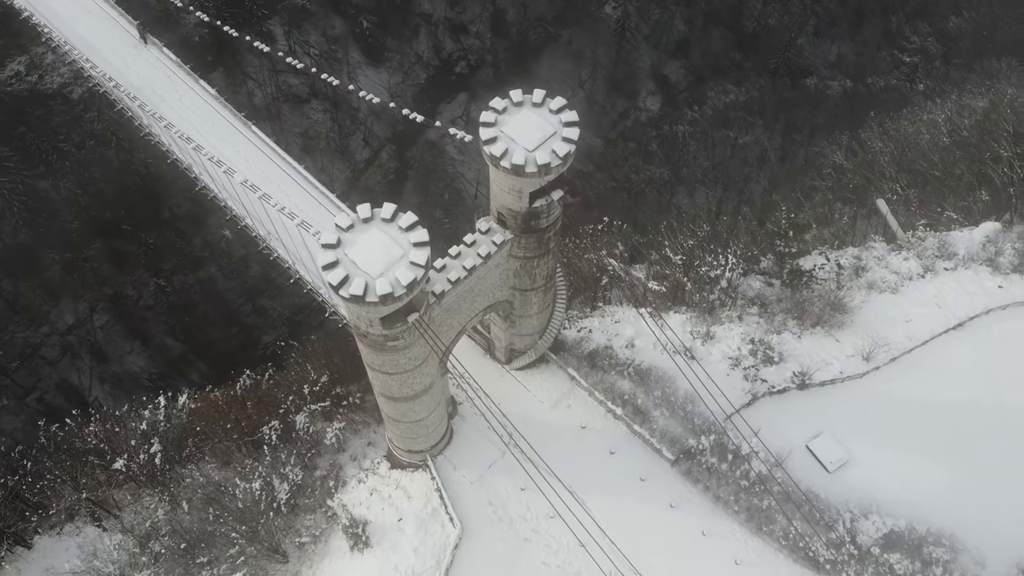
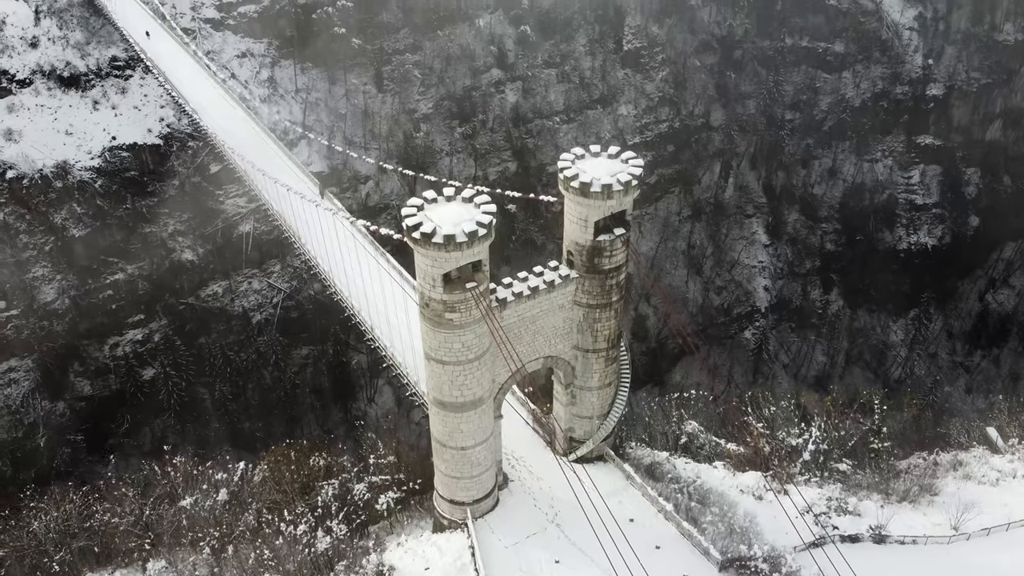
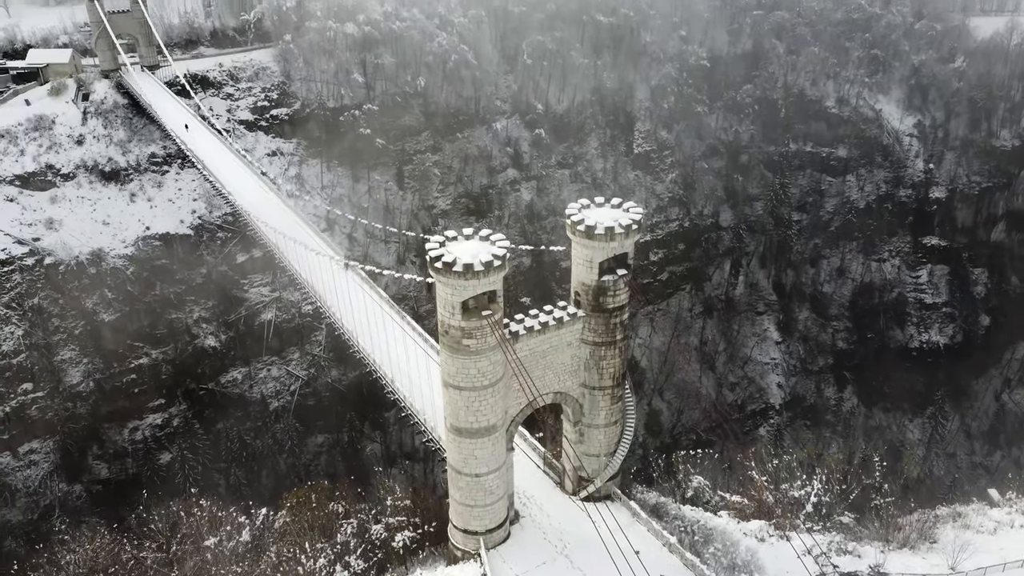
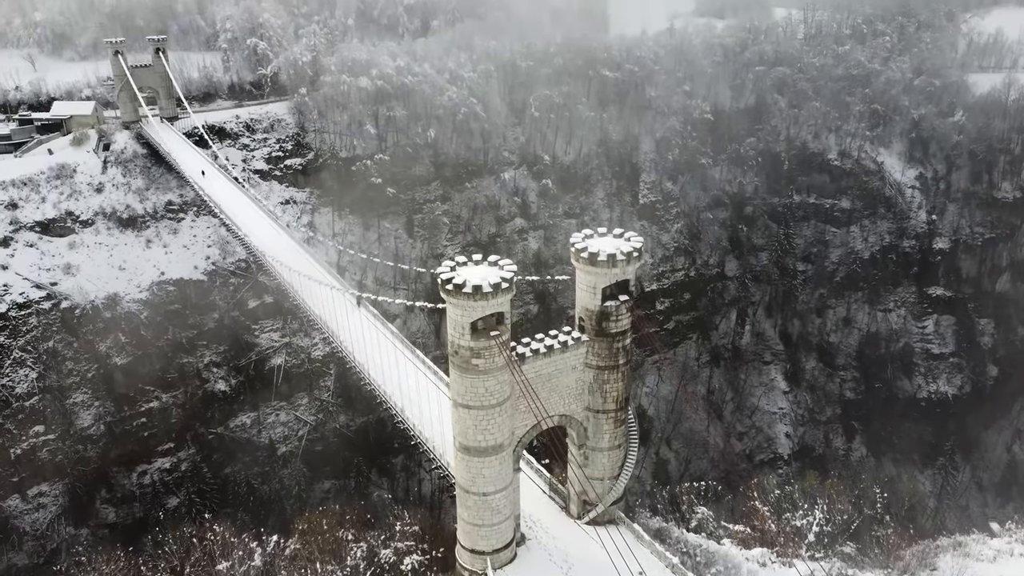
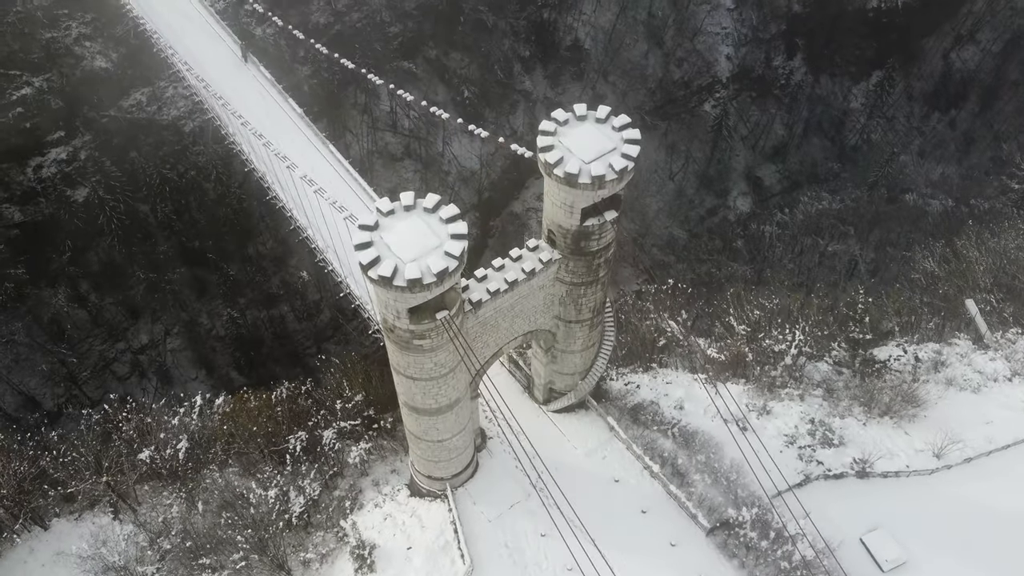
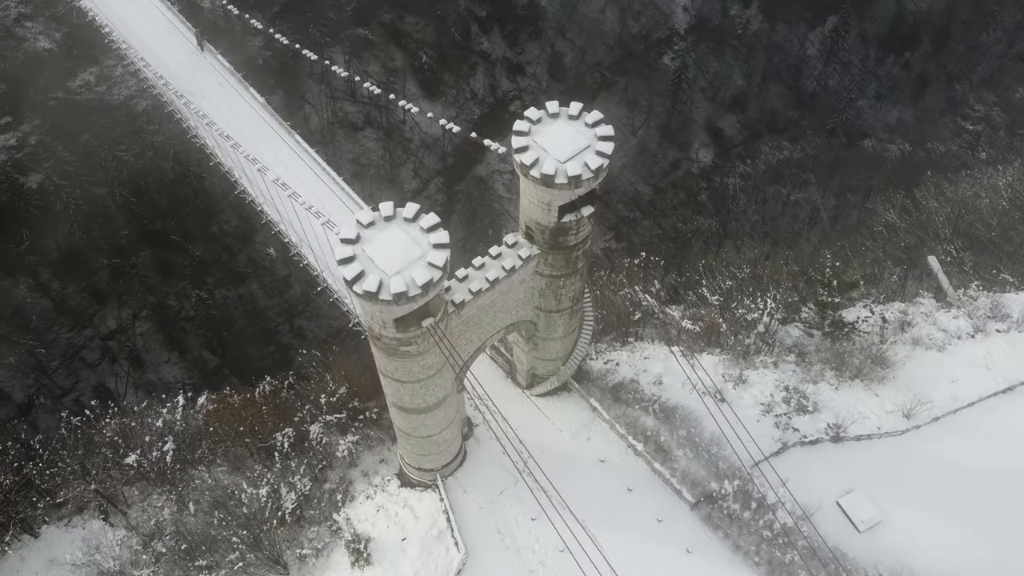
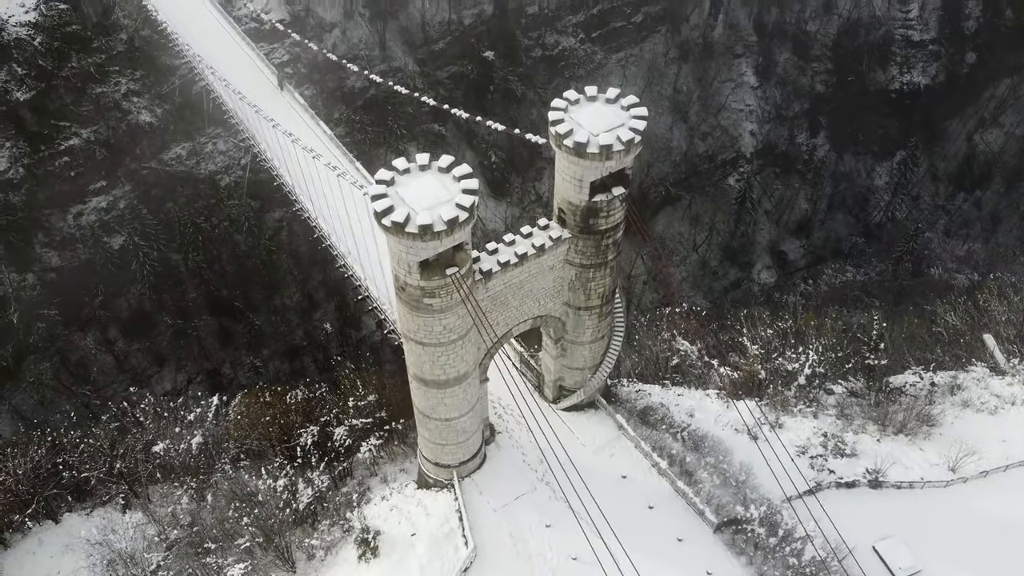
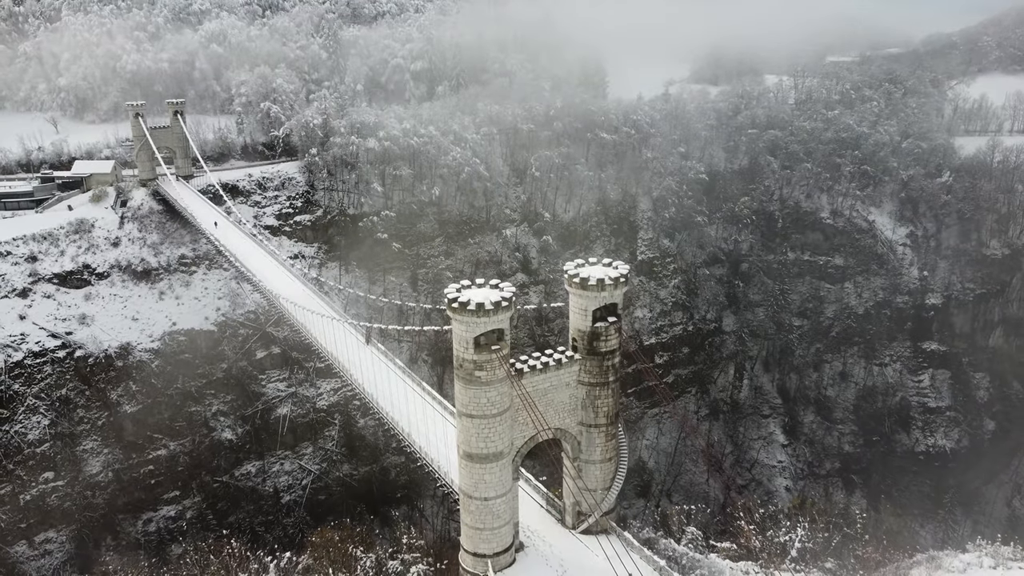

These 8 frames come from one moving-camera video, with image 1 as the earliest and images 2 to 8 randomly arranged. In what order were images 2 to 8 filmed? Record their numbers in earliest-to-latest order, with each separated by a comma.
6, 5, 7, 2, 3, 4, 8
